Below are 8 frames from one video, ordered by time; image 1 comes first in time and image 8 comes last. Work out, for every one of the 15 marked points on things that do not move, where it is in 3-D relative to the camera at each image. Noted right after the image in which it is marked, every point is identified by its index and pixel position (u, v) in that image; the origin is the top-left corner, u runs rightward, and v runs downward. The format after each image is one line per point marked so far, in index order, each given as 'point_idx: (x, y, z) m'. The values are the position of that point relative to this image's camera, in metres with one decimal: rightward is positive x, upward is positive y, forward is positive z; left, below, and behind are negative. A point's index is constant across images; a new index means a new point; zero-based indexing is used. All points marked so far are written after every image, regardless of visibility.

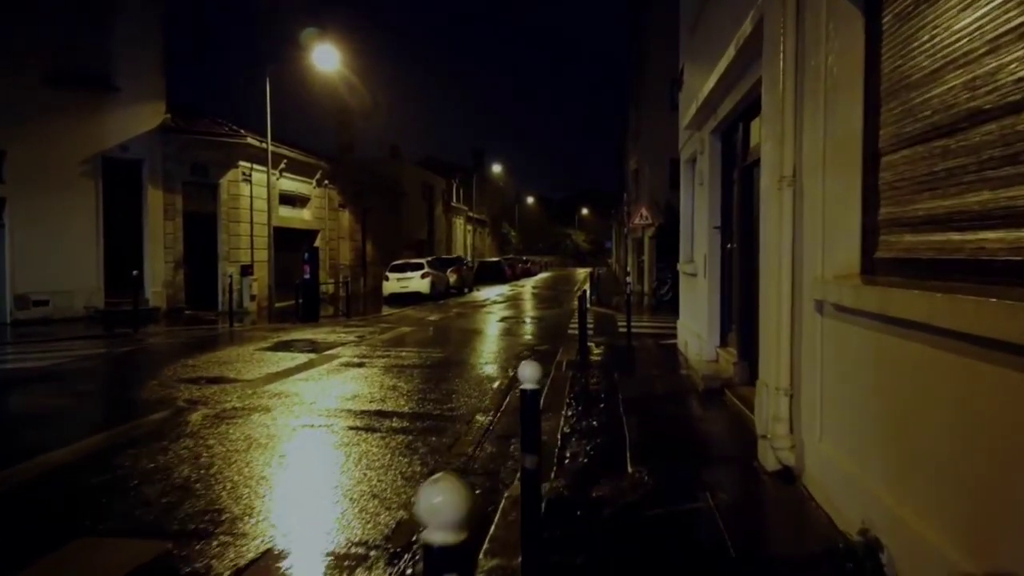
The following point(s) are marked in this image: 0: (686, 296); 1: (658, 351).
0: (+3.1, -0.2, +13.9) m
1: (+3.0, -1.4, +15.9) m
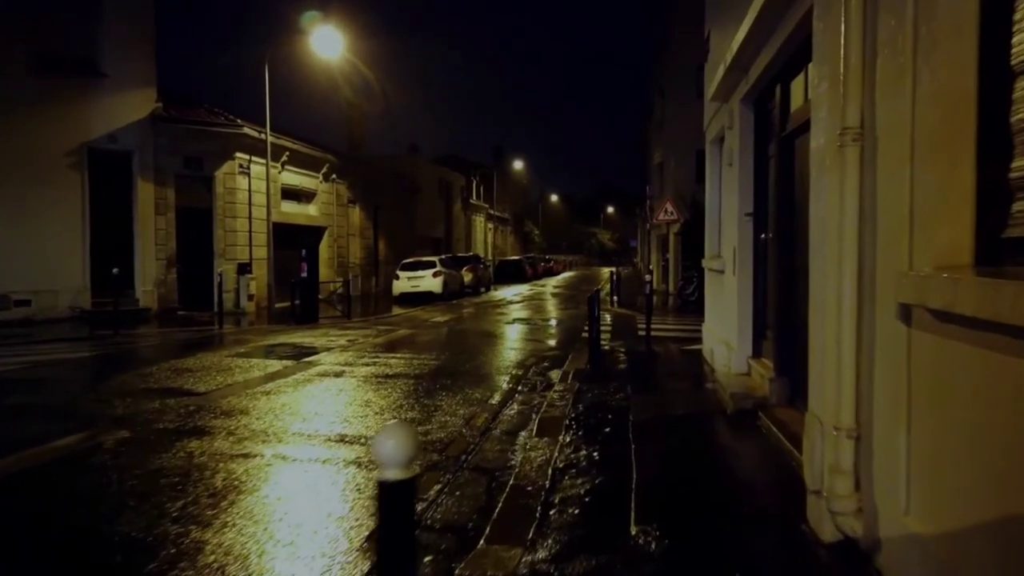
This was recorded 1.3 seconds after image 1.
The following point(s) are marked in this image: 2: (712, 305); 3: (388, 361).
0: (+3.1, -0.2, +12.1) m
1: (+3.1, -1.3, +14.1) m
2: (+3.2, -0.3, +12.2) m
3: (-2.2, -1.3, +13.5) m
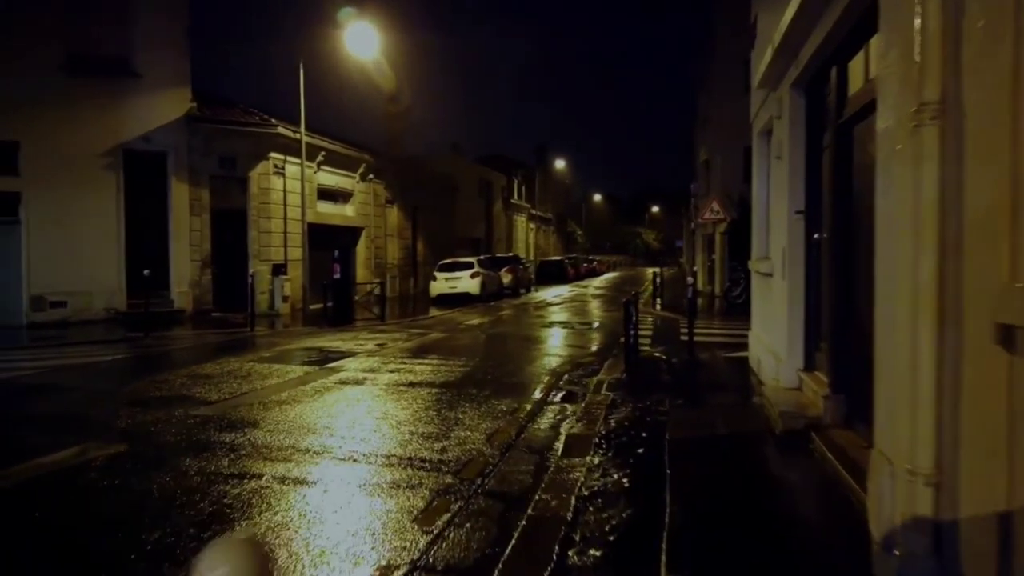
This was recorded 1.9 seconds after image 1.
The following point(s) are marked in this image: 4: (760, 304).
0: (+3.6, -0.3, +11.2) m
1: (+3.6, -1.4, +13.2) m
2: (+3.6, -0.4, +11.3) m
3: (-1.6, -1.3, +13.0) m
4: (+3.6, -0.3, +11.3) m
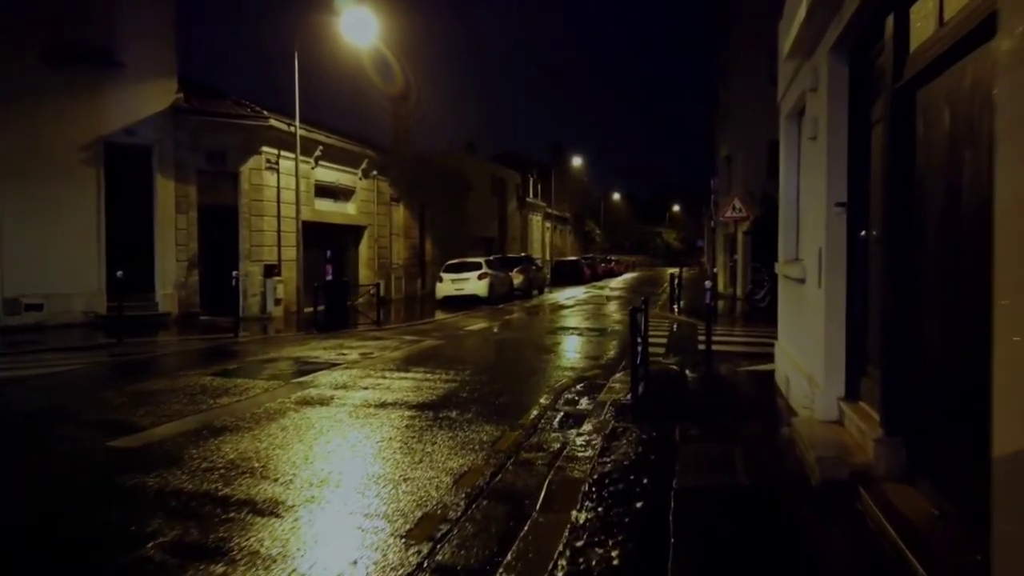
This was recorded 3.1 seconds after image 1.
0: (+3.4, -0.3, +9.6) m
1: (+3.5, -1.5, +11.6) m
2: (+3.5, -0.5, +9.7) m
3: (-1.7, -1.4, +11.5) m
4: (+3.4, -0.4, +9.7) m
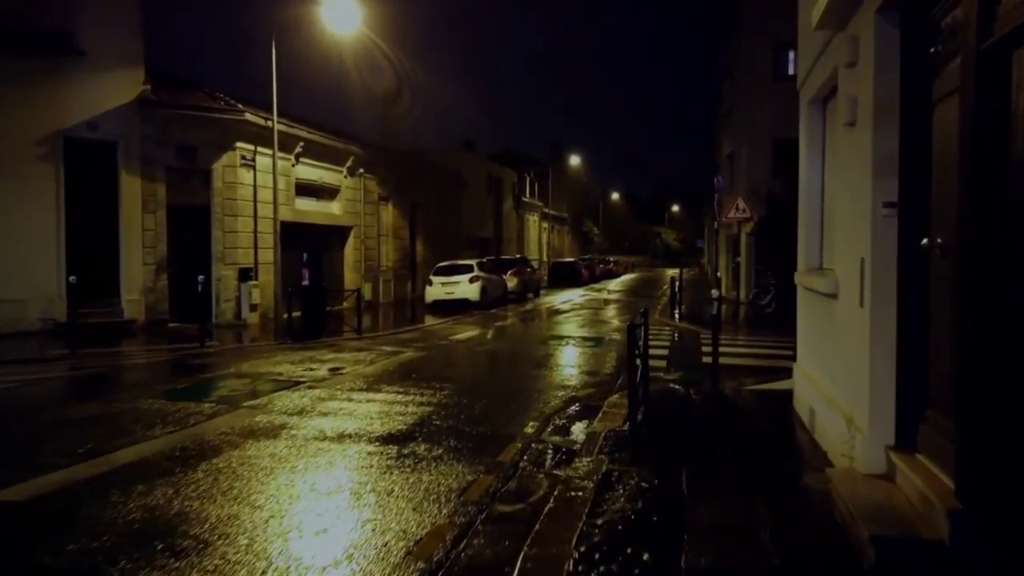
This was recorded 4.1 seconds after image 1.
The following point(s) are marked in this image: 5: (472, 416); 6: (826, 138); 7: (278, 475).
0: (+3.2, -0.5, +8.3) m
1: (+3.3, -1.6, +10.2) m
2: (+3.2, -0.6, +8.4) m
3: (-2.0, -1.5, +10.1) m
4: (+3.2, -0.5, +8.3) m
5: (-0.5, -1.6, +9.8) m
6: (+3.4, +1.6, +8.5) m
7: (-2.1, -1.7, +7.0) m
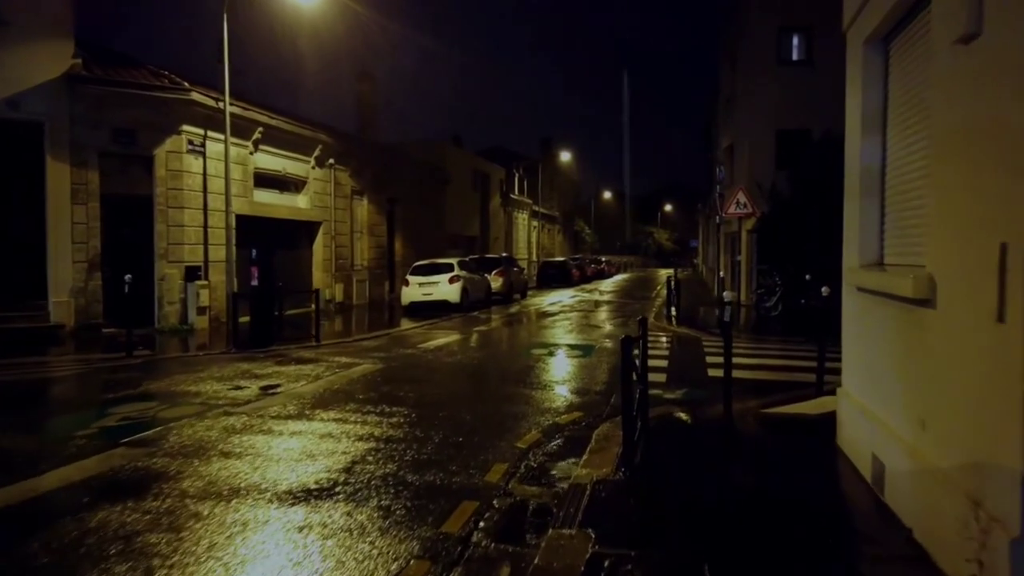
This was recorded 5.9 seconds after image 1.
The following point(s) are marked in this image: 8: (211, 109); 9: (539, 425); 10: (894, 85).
0: (+2.8, -0.5, +6.1) m
1: (+2.9, -1.7, +8.0) m
2: (+2.9, -0.7, +6.2) m
3: (-2.4, -1.6, +7.9) m
4: (+2.8, -0.6, +6.1) m
5: (-0.9, -1.6, +7.6) m
6: (+3.1, +1.6, +6.3) m
7: (-2.5, -1.7, +4.8) m
8: (-7.5, +4.4, +19.2) m
9: (+0.3, -1.6, +9.1) m
10: (+3.0, +1.7, +6.2) m
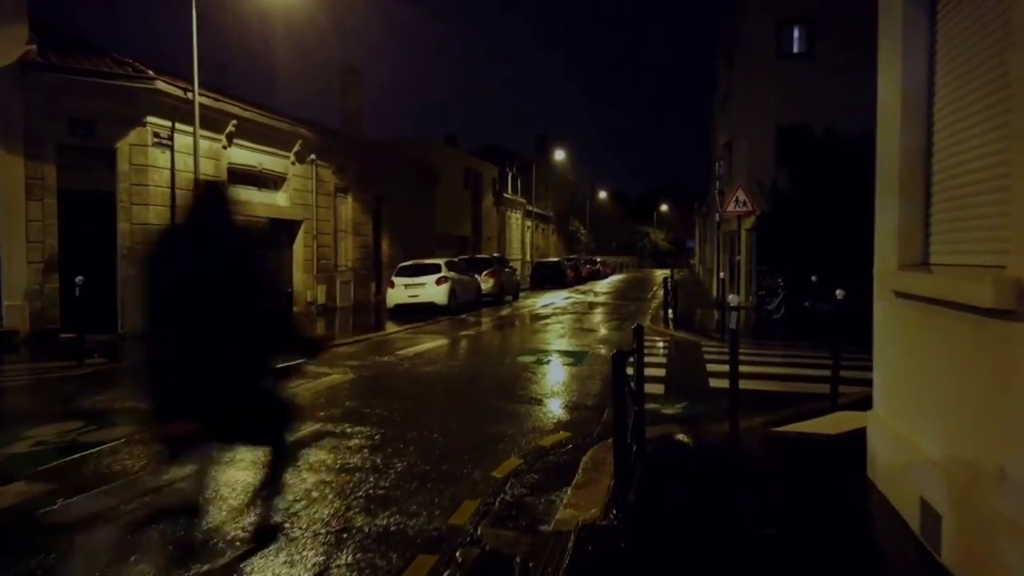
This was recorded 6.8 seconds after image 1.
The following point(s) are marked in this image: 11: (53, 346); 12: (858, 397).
0: (+2.6, -0.5, +5.0) m
1: (+2.7, -1.7, +6.9) m
2: (+2.6, -0.7, +5.1) m
3: (-2.6, -1.6, +6.8) m
4: (+2.6, -0.6, +5.0) m
5: (-1.1, -1.7, +6.4) m
6: (+2.8, +1.6, +5.2) m
7: (-2.7, -1.7, +3.6) m
8: (-7.8, +4.4, +18.0) m
9: (+0.1, -1.7, +8.0) m
10: (+2.8, +1.7, +5.1) m
11: (-9.4, -1.2, +15.8) m
12: (+4.9, -1.5, +11.0) m
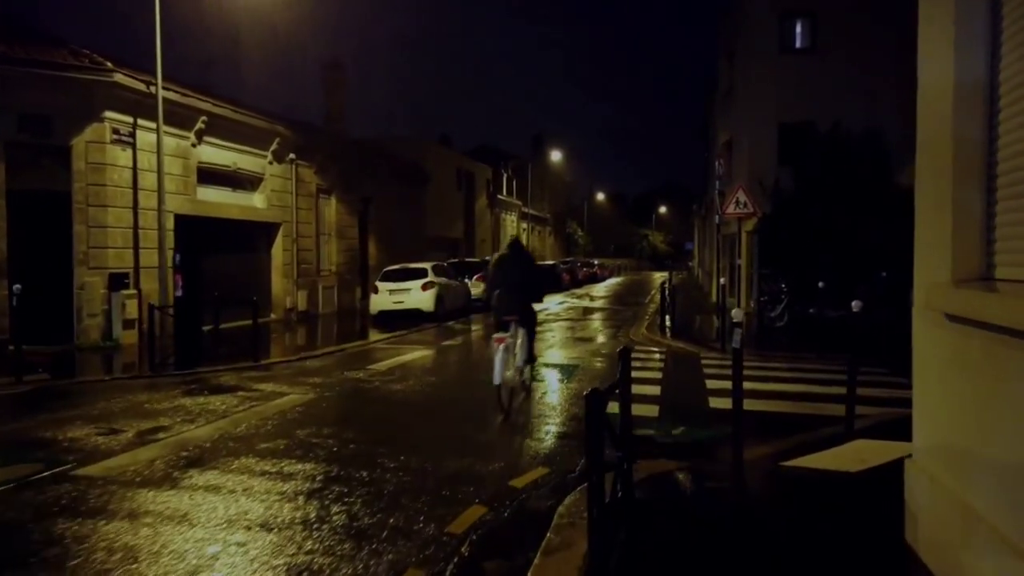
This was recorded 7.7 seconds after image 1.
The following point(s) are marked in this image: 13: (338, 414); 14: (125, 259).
0: (+2.3, -0.7, +3.8) m
1: (+2.4, -1.8, +5.7) m
2: (+2.3, -0.8, +3.9) m
3: (-2.9, -1.7, +5.6) m
4: (+2.3, -0.7, +3.8) m
5: (-1.4, -1.8, +5.2) m
6: (+2.5, +1.5, +4.0) m
7: (-3.0, -1.9, +2.5) m
8: (-8.1, +4.2, +16.9) m
9: (-0.2, -1.8, +6.8) m
10: (+2.5, +1.5, +4.0) m
11: (-9.7, -1.3, +14.6) m
12: (+4.6, -1.7, +9.9) m
13: (-2.3, -1.6, +9.9) m
14: (-8.4, +0.6, +16.8) m
